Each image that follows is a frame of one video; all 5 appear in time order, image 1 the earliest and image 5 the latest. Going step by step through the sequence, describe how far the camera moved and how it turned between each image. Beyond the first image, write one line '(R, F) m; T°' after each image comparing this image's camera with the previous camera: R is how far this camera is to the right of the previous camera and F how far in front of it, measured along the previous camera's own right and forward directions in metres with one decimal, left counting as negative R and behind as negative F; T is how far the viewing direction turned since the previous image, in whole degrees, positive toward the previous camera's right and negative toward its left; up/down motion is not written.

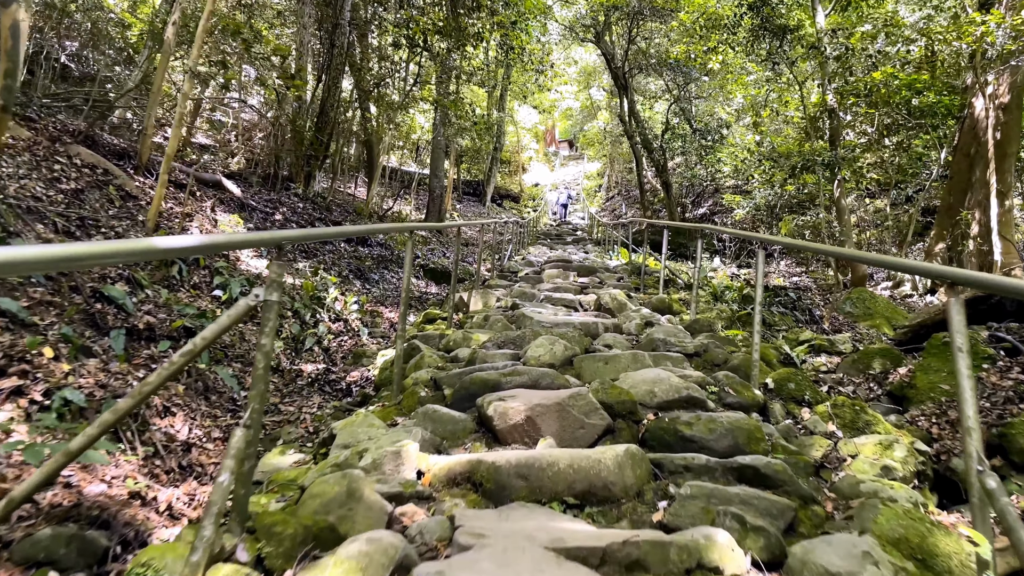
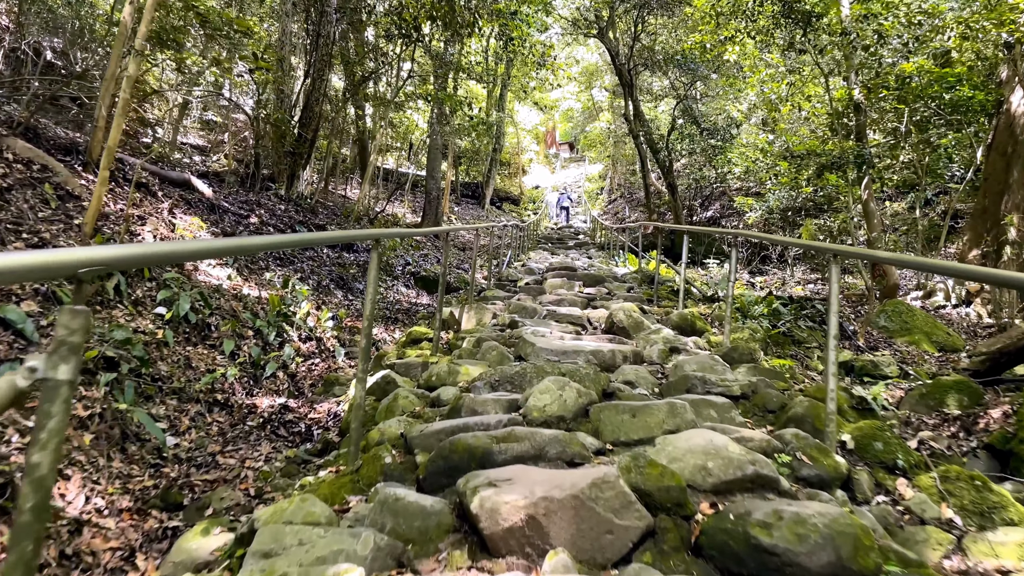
(0.0, +0.5) m; 0°
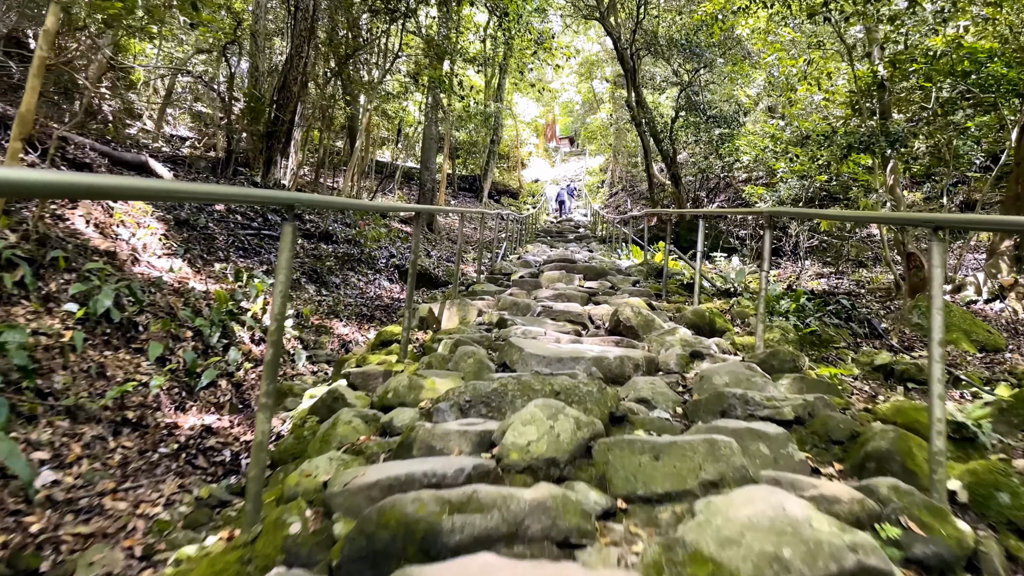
(0.0, +0.5) m; 0°
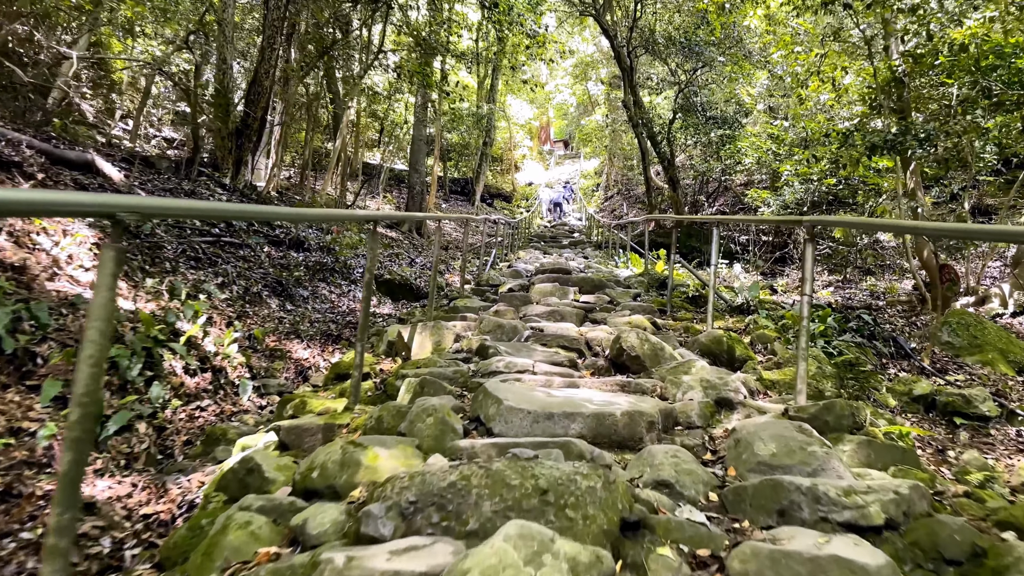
(0.0, +0.5) m; 0°
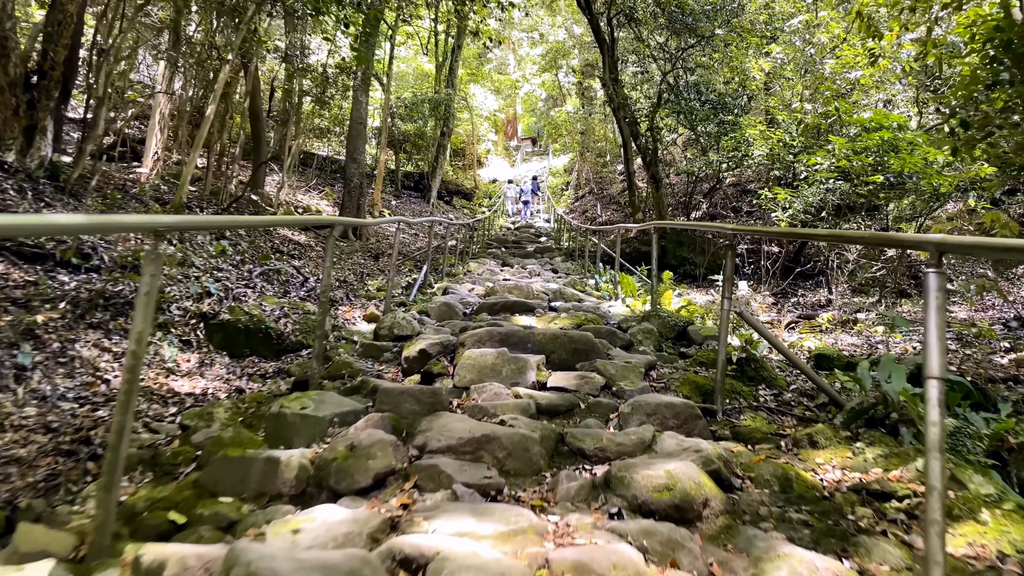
(+0.1, +1.9) m; +2°
